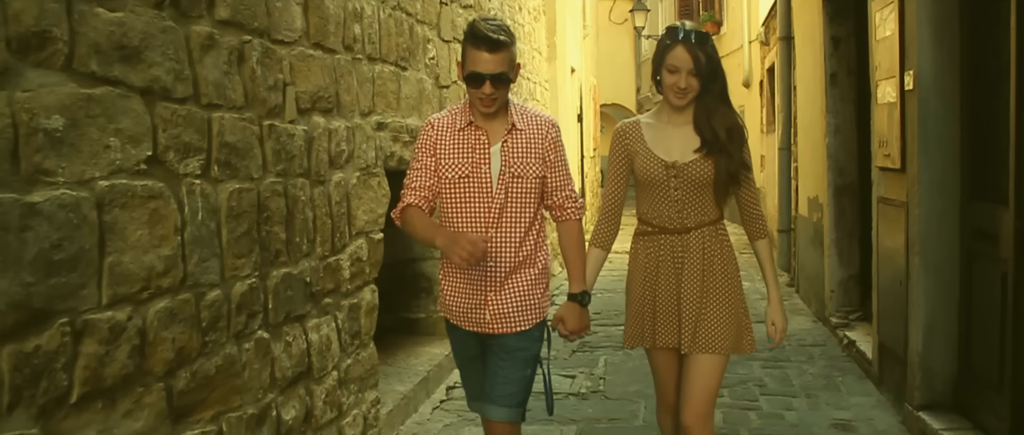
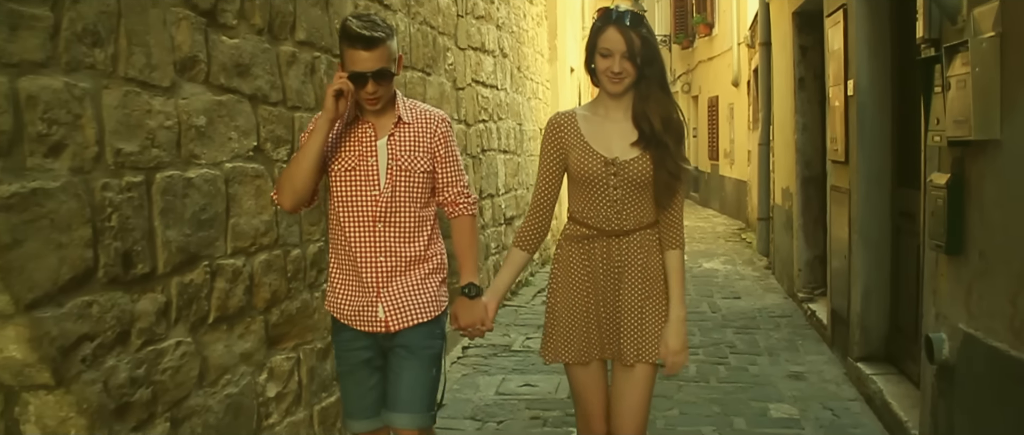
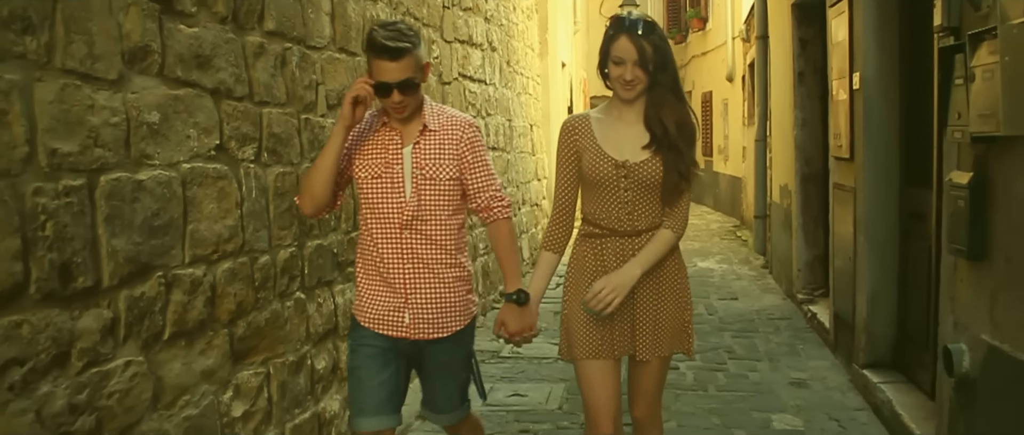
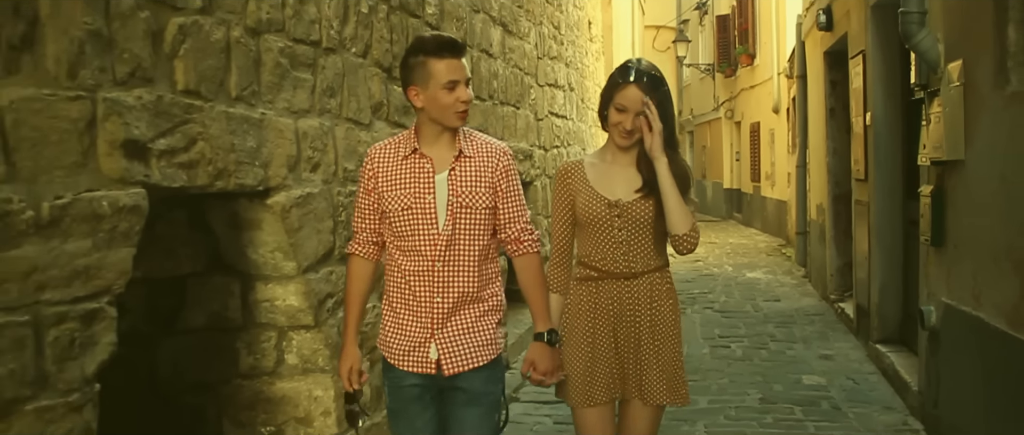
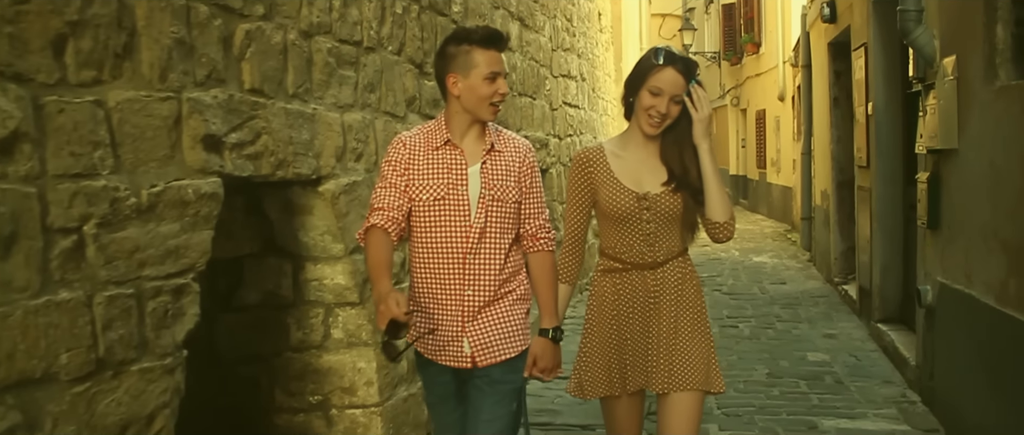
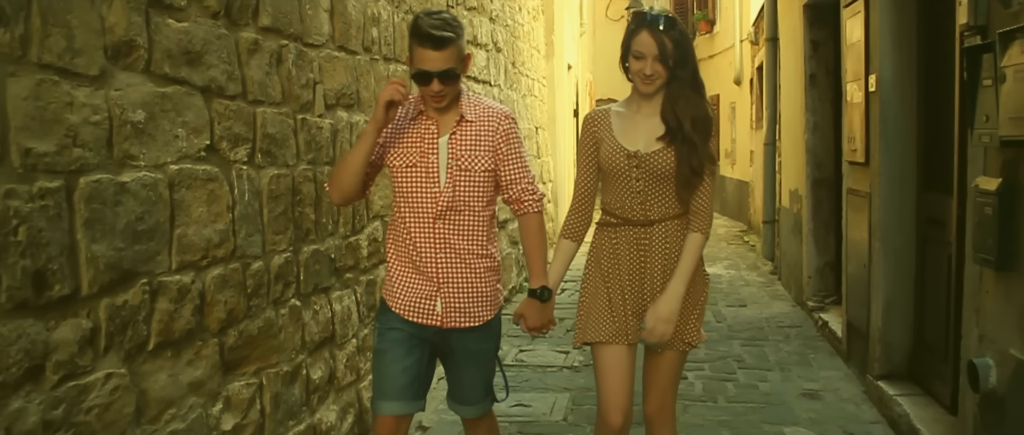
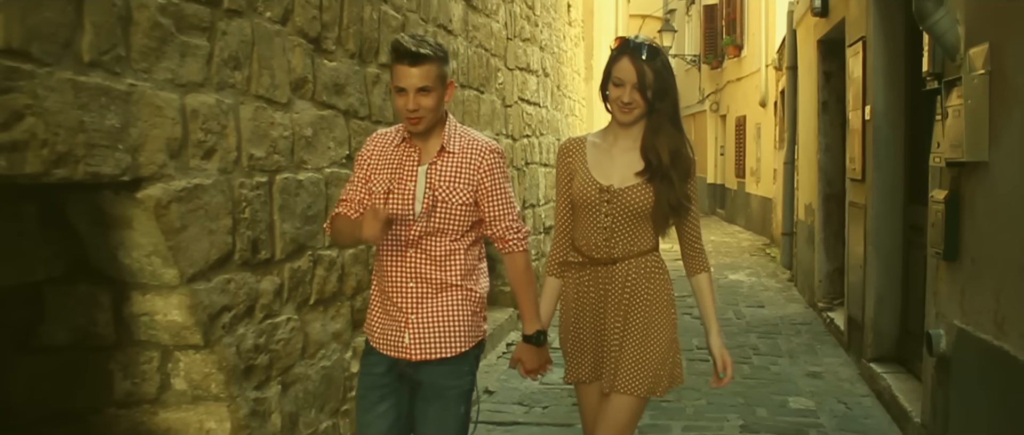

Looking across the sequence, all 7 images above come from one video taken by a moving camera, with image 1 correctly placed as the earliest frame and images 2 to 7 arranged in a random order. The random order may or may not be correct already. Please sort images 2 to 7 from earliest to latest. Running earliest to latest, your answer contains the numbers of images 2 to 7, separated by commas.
6, 3, 2, 7, 4, 5
